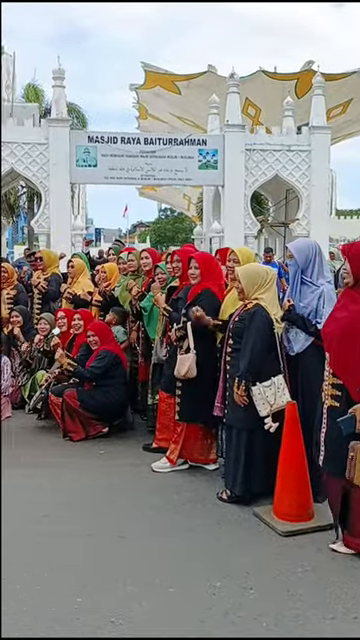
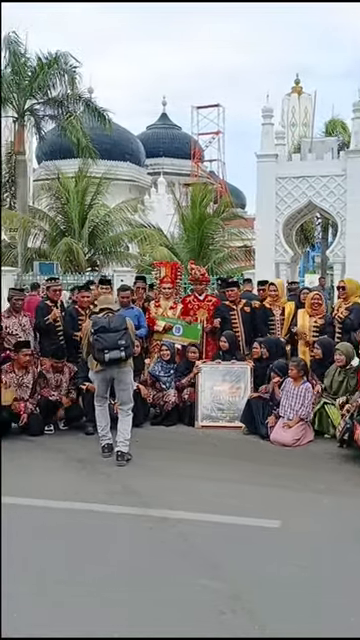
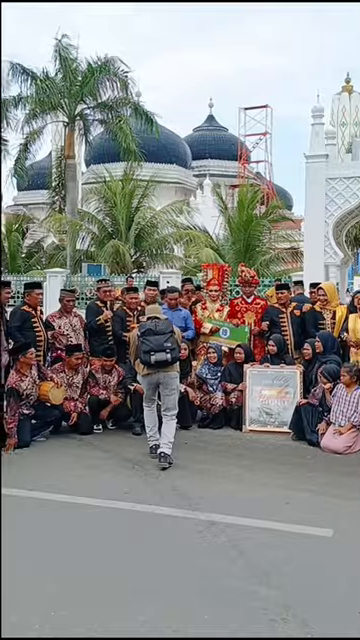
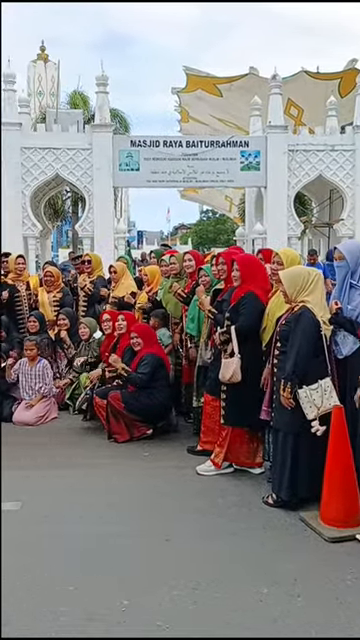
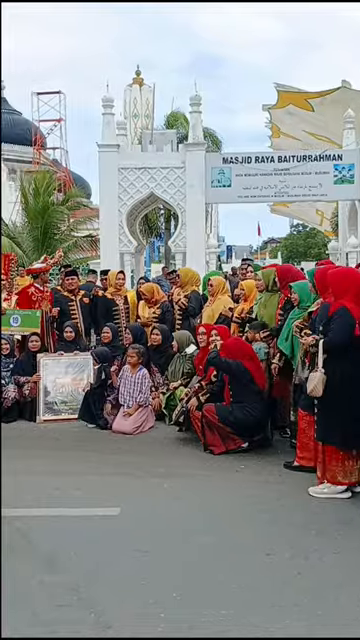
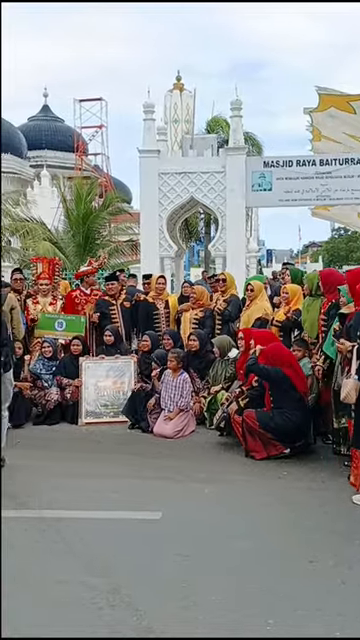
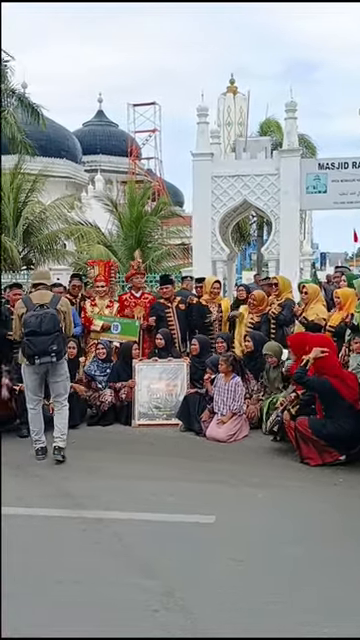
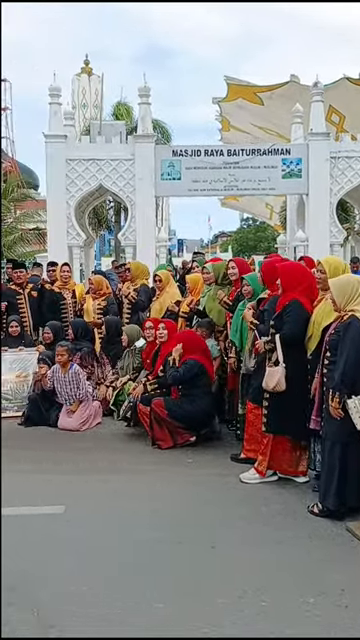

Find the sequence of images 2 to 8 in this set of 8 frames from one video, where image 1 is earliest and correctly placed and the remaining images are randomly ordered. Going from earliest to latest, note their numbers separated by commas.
4, 8, 5, 6, 7, 2, 3
